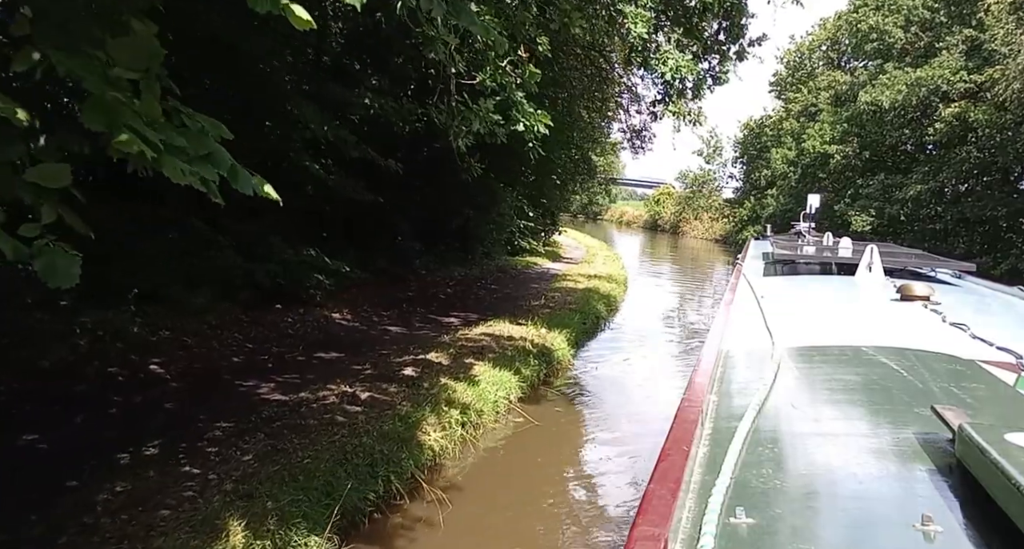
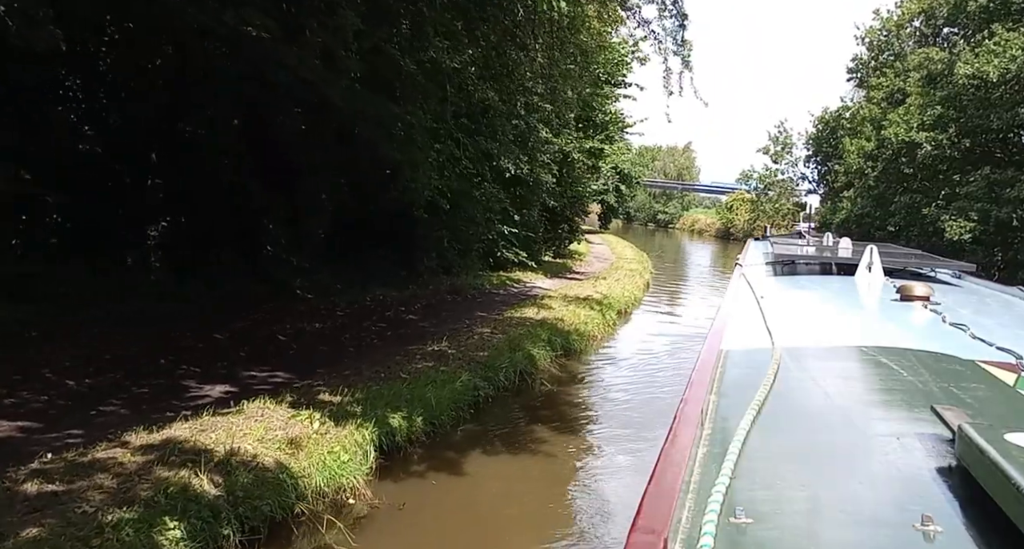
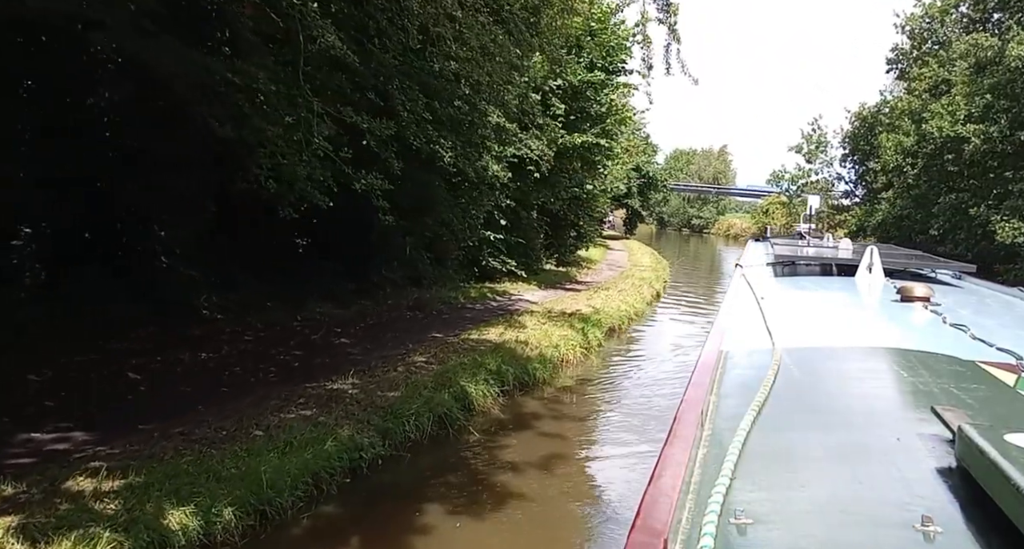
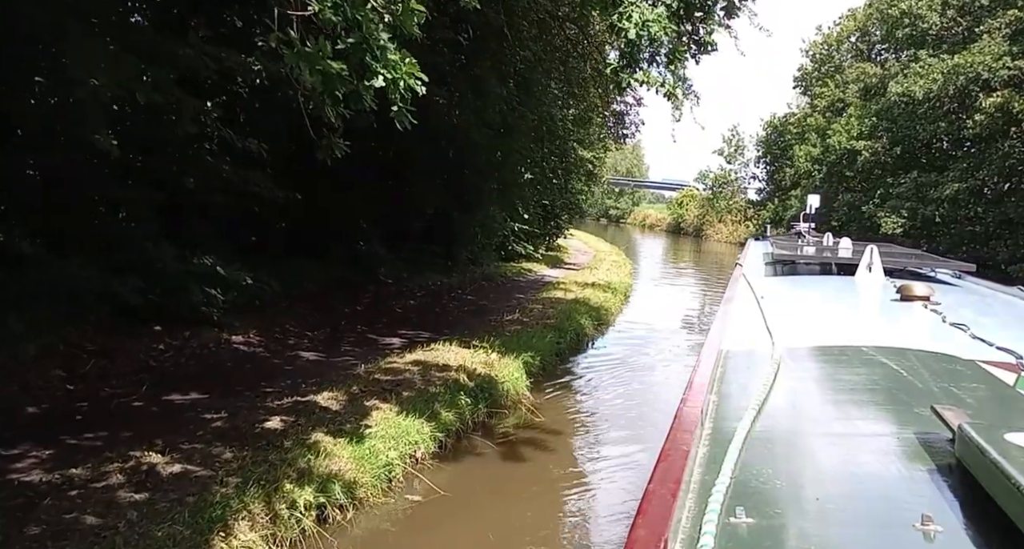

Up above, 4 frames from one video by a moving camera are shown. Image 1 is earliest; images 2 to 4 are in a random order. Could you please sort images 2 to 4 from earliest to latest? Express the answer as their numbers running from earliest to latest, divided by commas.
4, 2, 3
